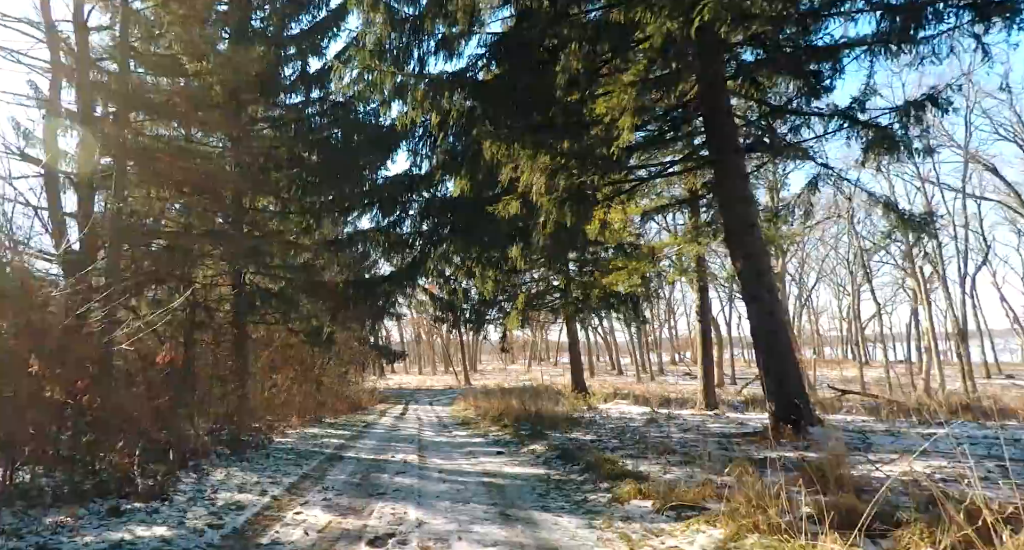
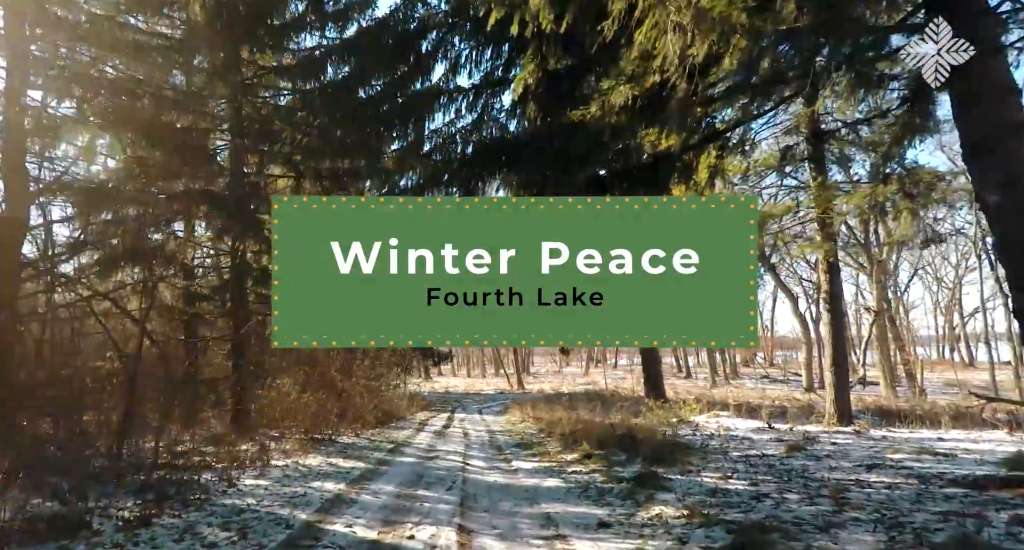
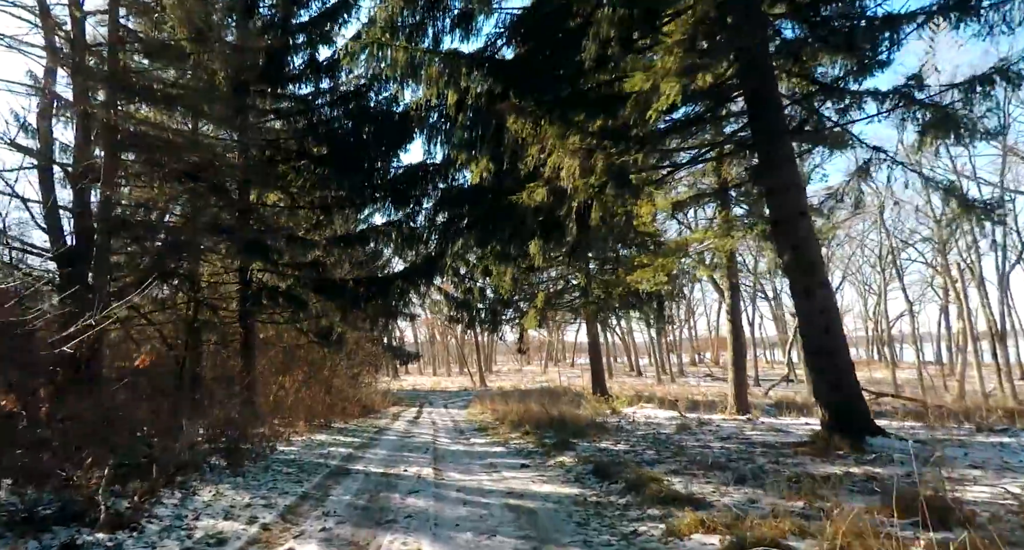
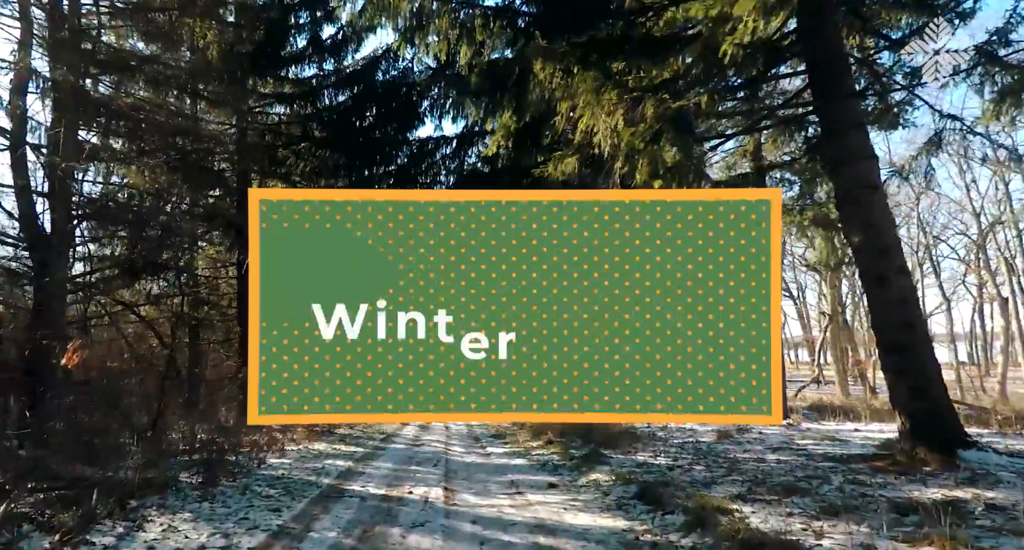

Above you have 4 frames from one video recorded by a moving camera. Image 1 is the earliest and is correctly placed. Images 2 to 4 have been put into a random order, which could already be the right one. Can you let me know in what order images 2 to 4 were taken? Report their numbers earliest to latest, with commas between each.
3, 4, 2
